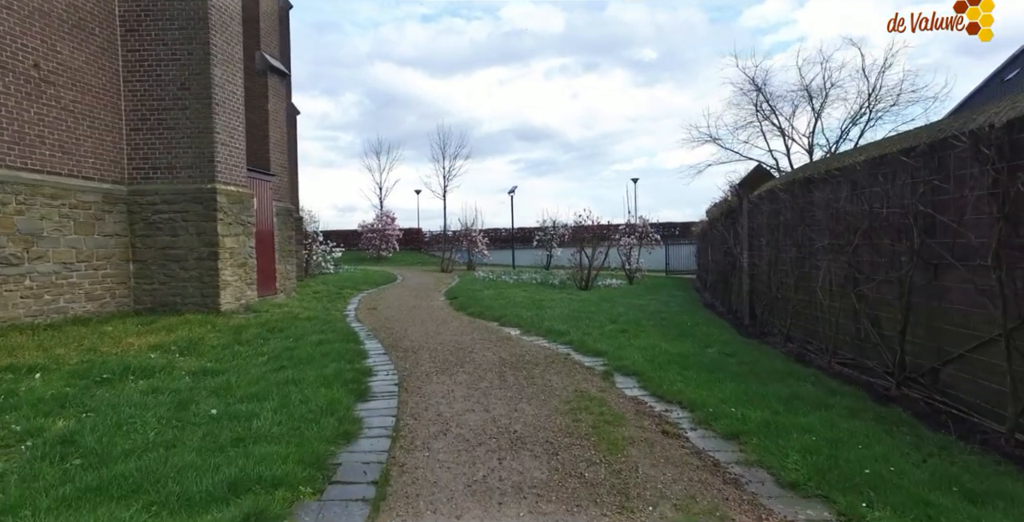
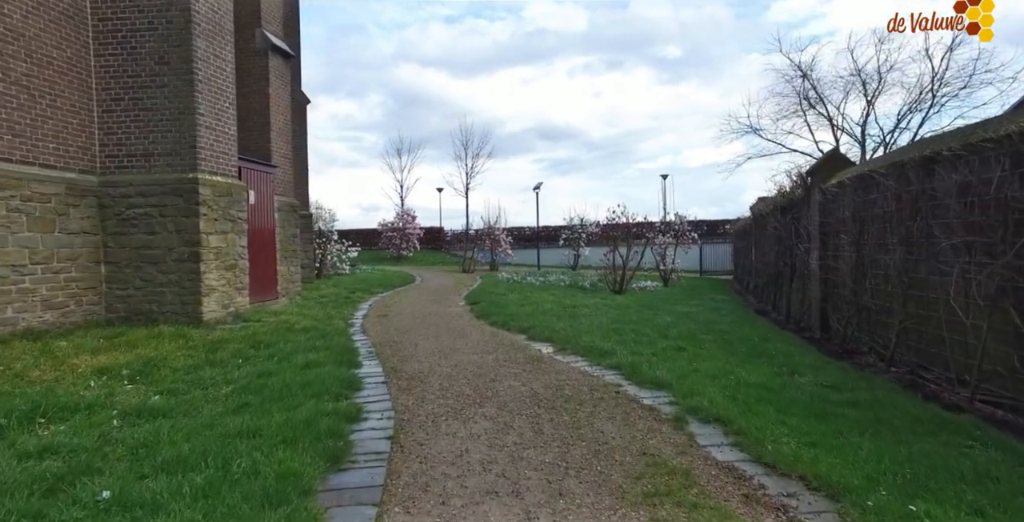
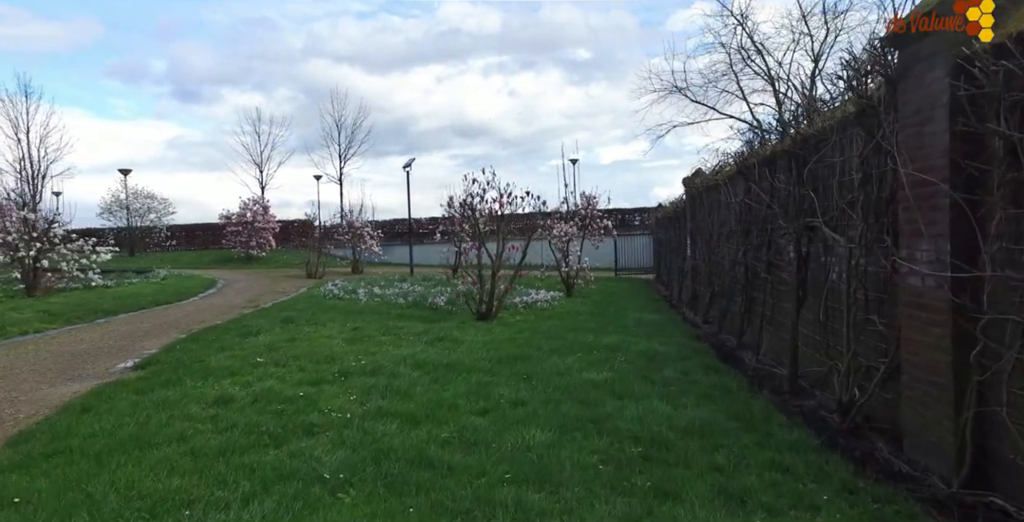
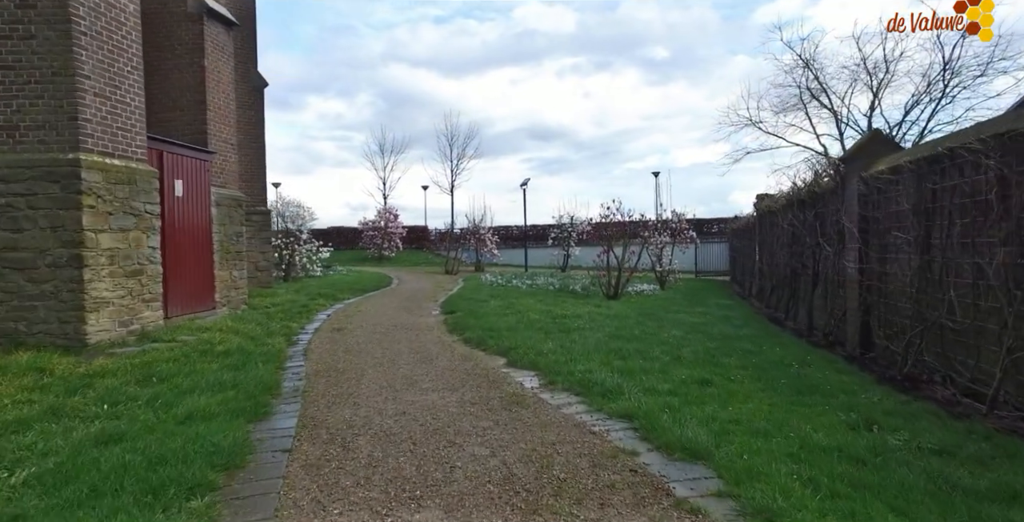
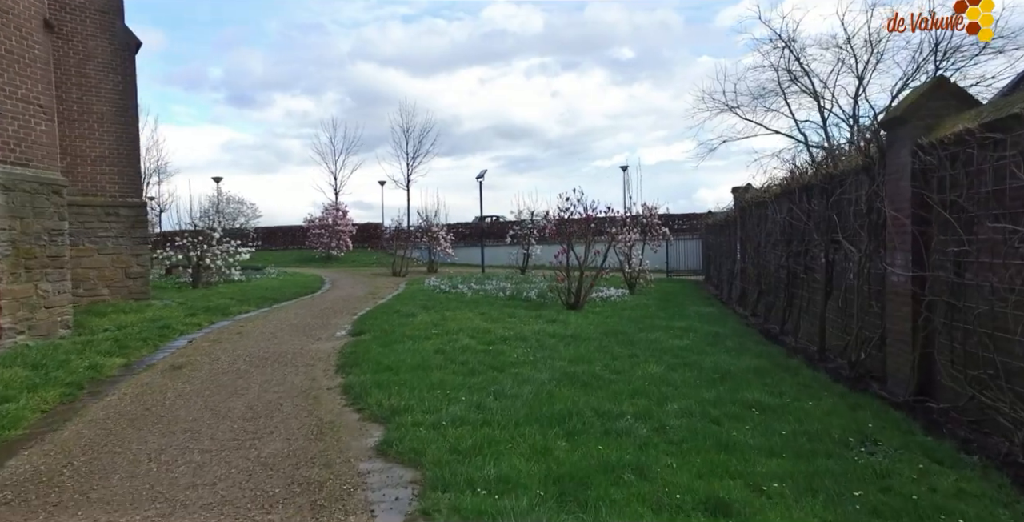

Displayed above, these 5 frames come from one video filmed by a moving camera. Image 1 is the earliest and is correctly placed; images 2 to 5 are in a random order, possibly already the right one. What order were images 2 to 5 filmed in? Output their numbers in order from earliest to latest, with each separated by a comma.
2, 4, 5, 3
